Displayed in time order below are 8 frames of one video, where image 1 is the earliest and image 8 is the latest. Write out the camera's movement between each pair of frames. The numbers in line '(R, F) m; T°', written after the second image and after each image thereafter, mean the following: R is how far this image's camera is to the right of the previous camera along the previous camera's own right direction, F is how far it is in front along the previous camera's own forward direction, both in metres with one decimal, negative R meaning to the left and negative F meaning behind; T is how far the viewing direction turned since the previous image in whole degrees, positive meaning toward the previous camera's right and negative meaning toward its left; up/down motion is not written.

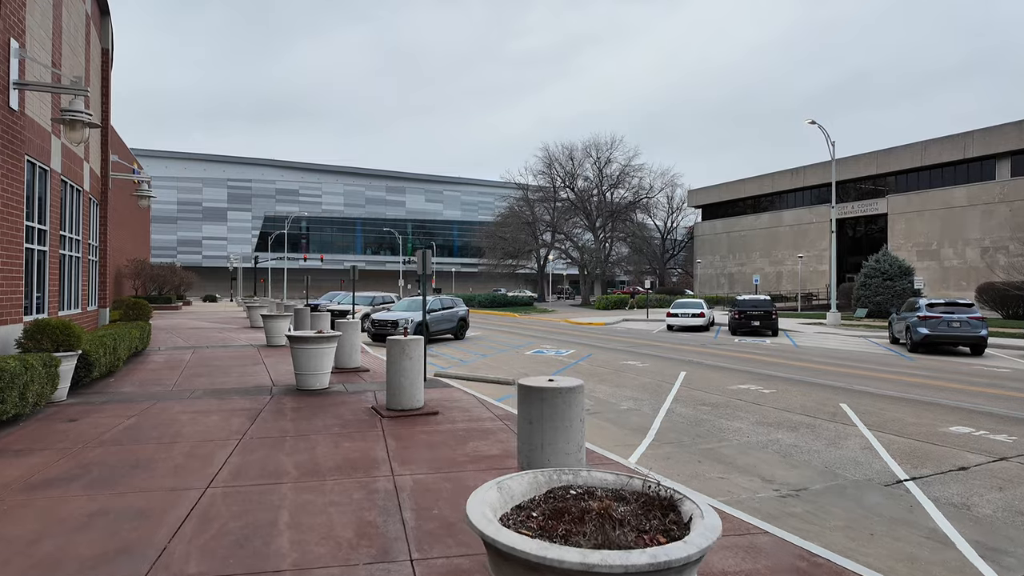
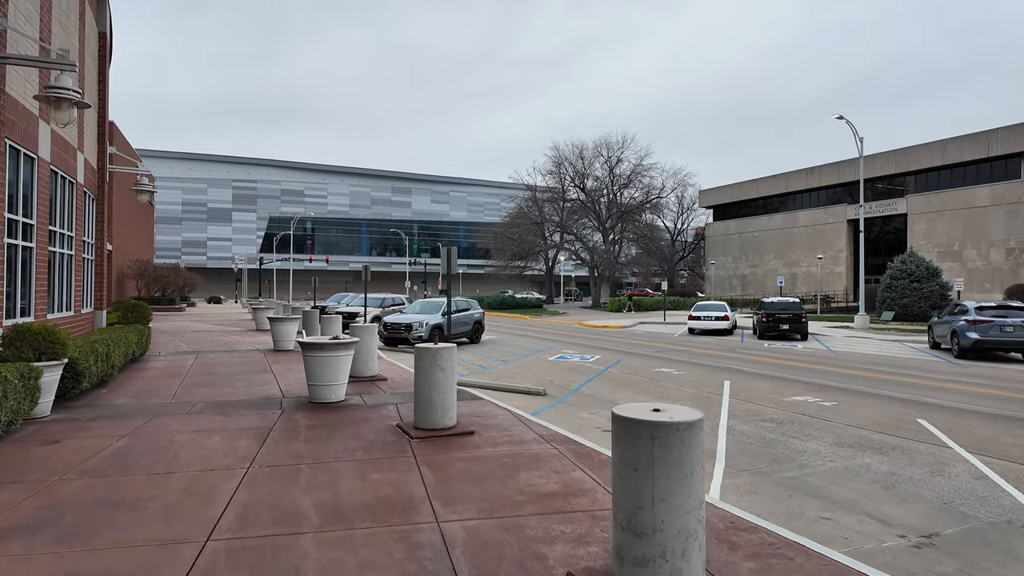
(-0.5, +1.1) m; 0°
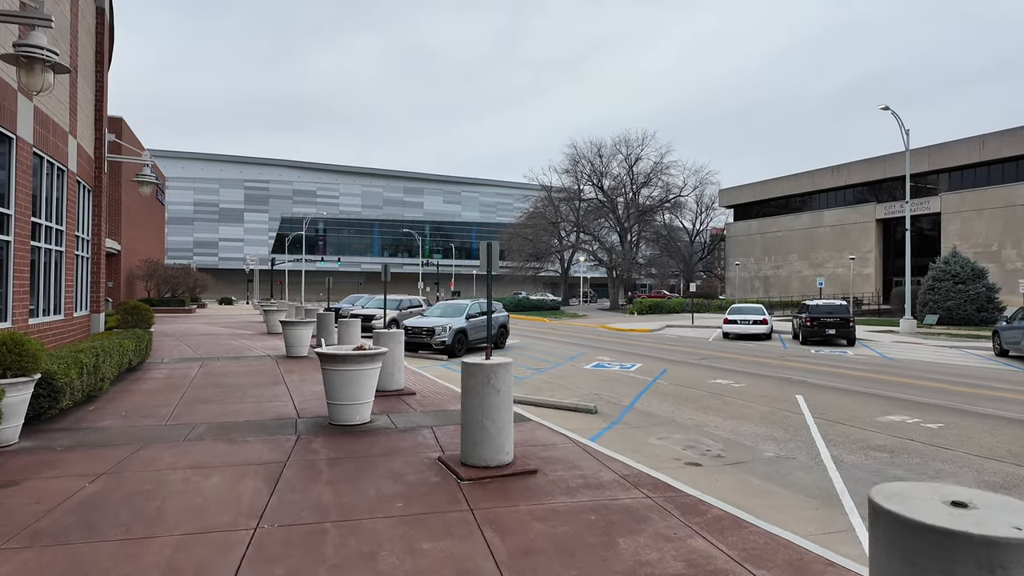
(-0.6, +1.4) m; -1°
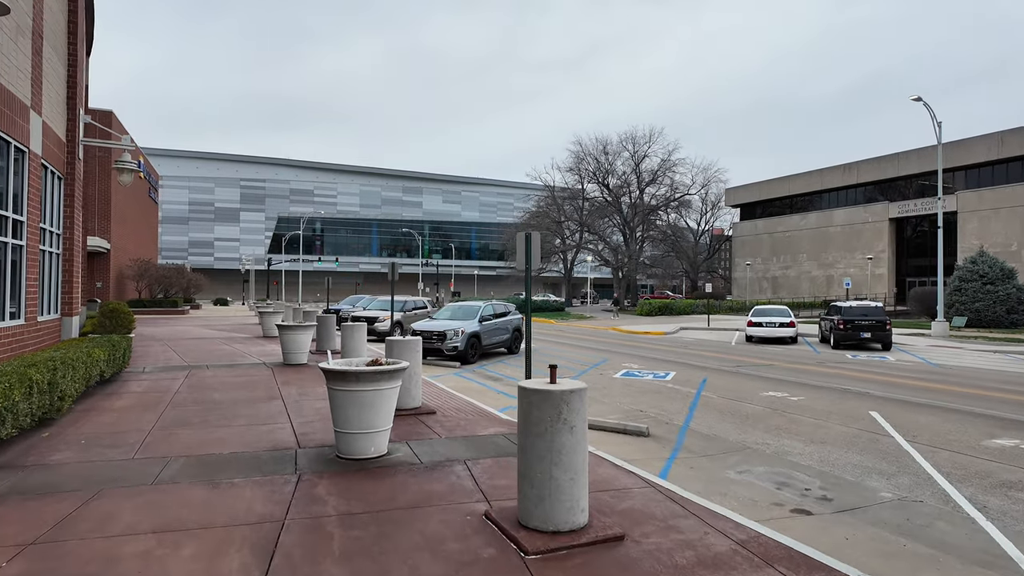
(-0.6, +1.5) m; 0°
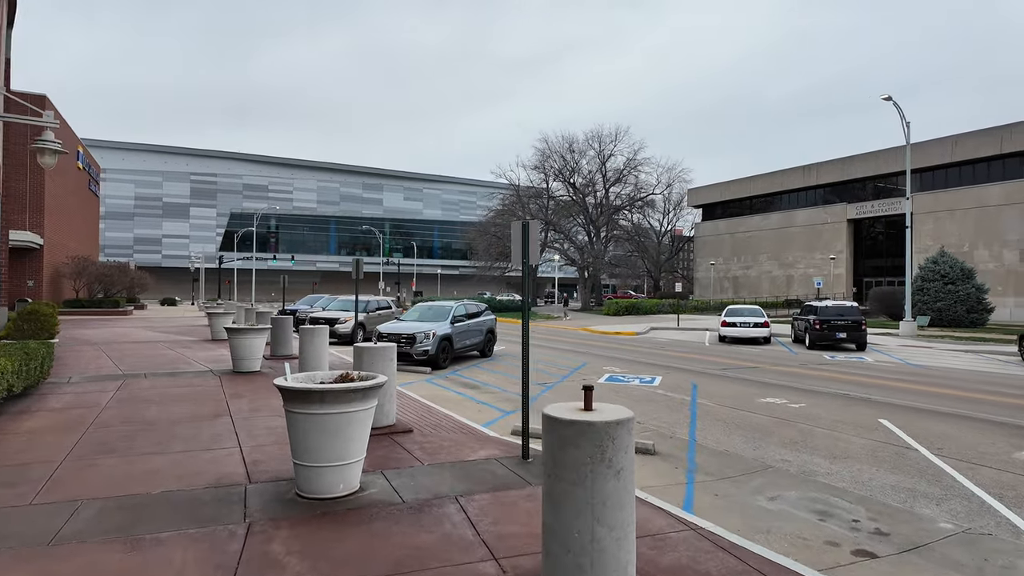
(-0.3, +1.1) m; +4°
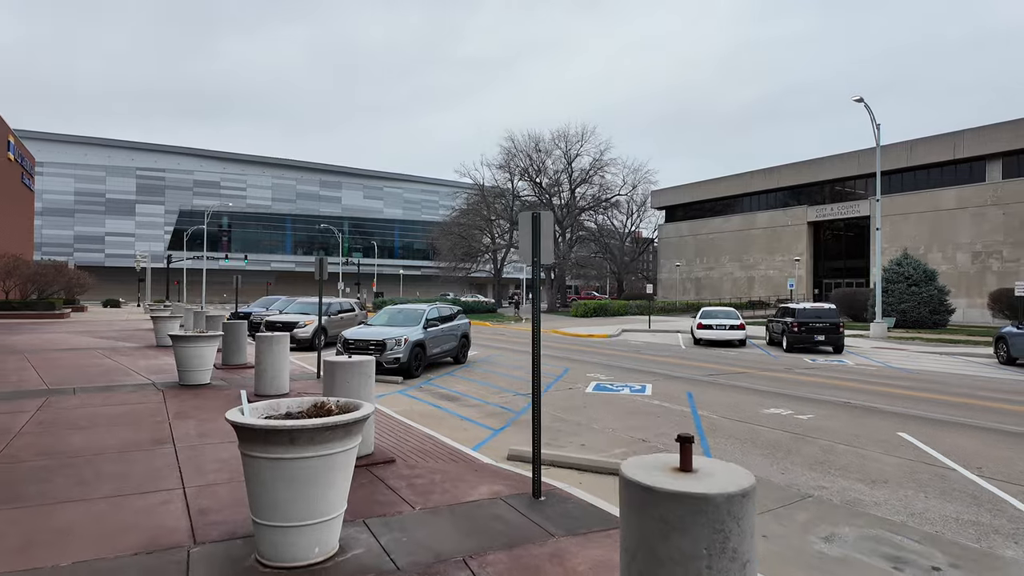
(-0.4, +1.0) m; +4°
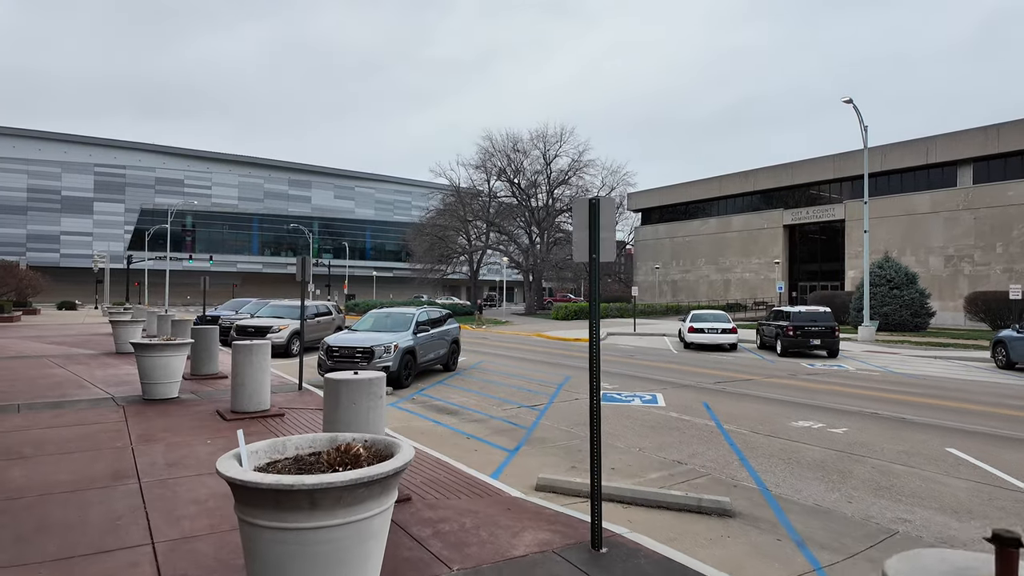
(-0.6, +1.0) m; +3°
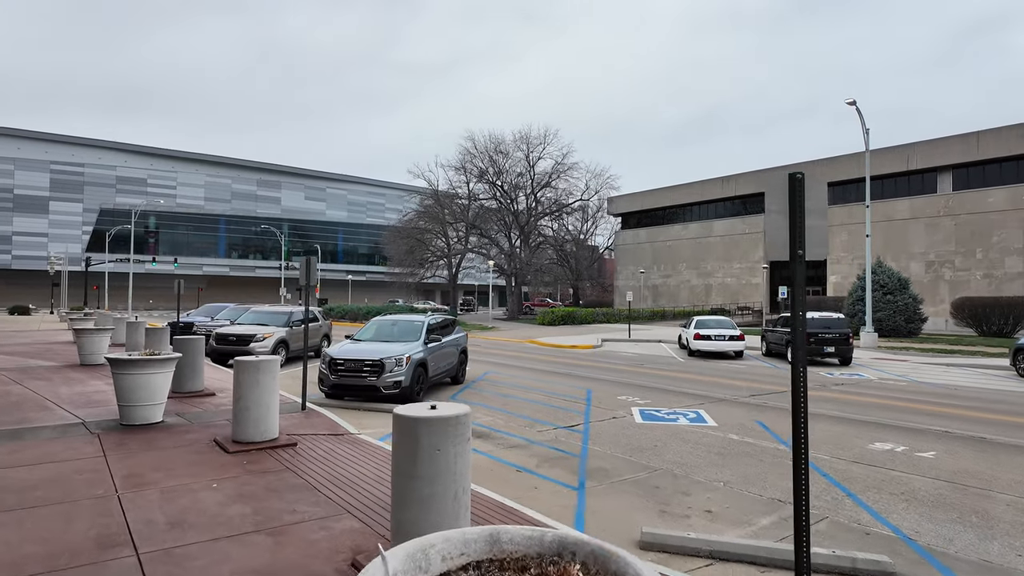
(-1.0, +1.2) m; +3°
